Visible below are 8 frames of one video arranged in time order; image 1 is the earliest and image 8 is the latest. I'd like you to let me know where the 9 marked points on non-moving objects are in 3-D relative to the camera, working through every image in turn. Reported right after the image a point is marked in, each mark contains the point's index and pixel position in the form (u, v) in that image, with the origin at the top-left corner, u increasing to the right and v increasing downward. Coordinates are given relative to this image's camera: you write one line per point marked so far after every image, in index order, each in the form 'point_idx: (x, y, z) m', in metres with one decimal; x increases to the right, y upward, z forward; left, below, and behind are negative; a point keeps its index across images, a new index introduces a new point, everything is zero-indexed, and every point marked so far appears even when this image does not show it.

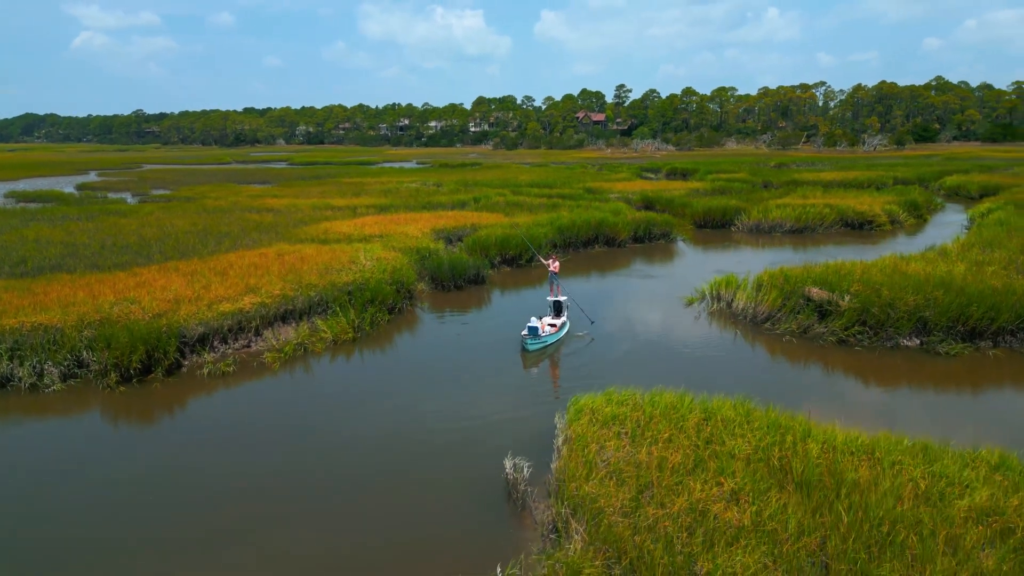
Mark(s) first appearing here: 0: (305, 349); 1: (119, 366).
0: (-4.8, -1.4, +14.1) m
1: (-7.8, -1.6, +11.9) m
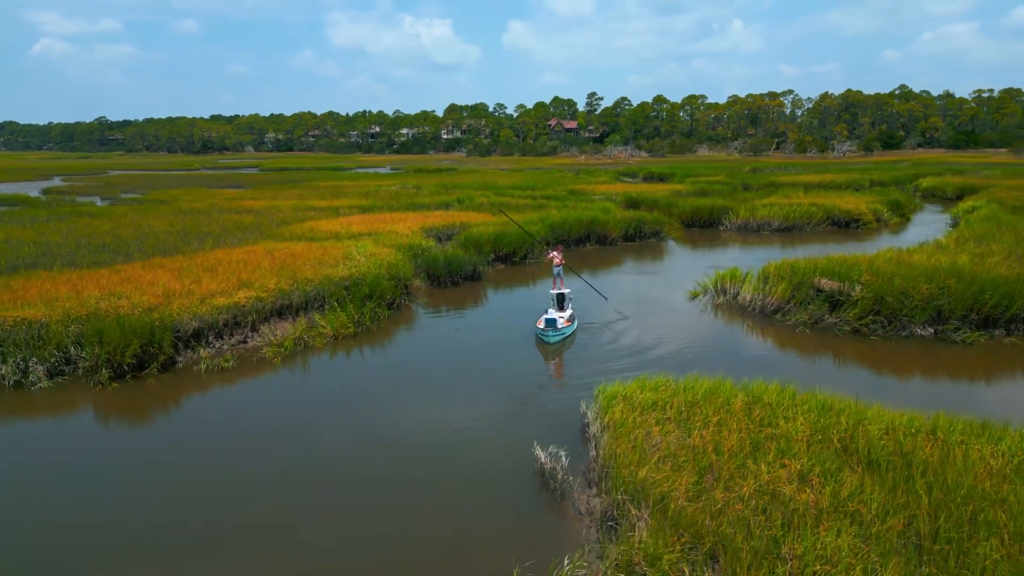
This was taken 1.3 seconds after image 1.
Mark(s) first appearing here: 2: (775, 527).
0: (-4.7, -1.3, +13.6) m
1: (-7.6, -1.4, +11.3) m
2: (+1.8, -1.6, +4.1) m
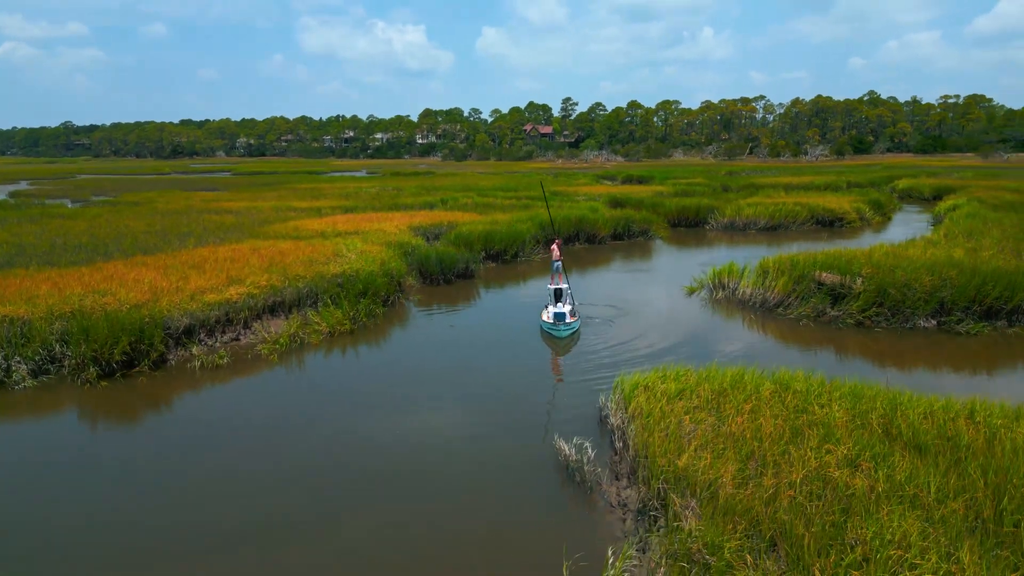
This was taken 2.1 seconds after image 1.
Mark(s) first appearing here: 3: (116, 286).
0: (-4.7, -1.2, +13.2) m
1: (-7.5, -1.3, +10.8) m
2: (+2.1, -1.5, +3.9) m
3: (-9.3, 0.0, +13.9) m
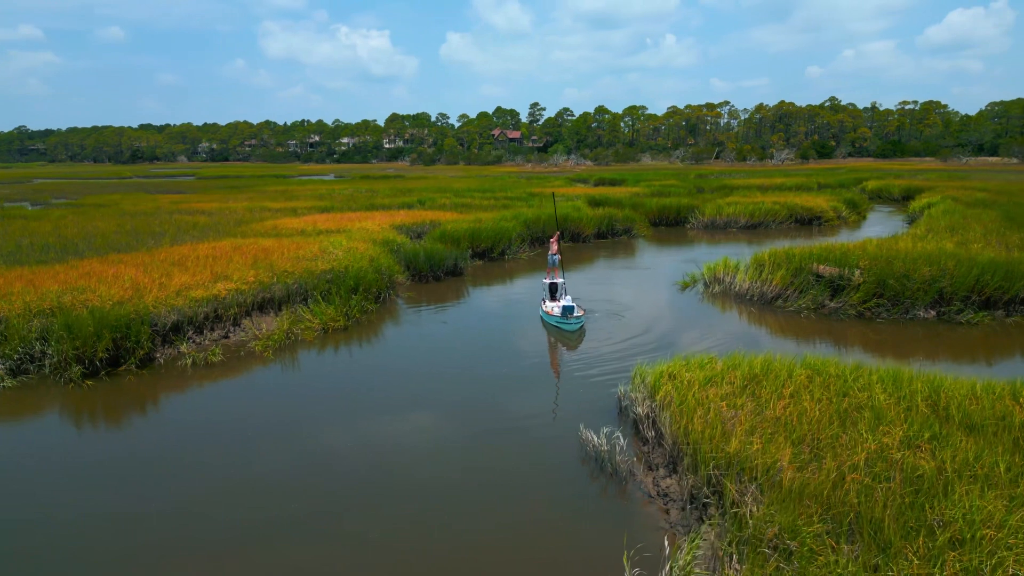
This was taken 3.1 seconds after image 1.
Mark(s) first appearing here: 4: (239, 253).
0: (-4.7, -1.1, +12.8) m
1: (-7.4, -1.2, +10.3) m
2: (+2.5, -1.3, +3.7) m
3: (-9.4, +0.1, +13.3) m
4: (-8.5, +1.1, +18.3) m
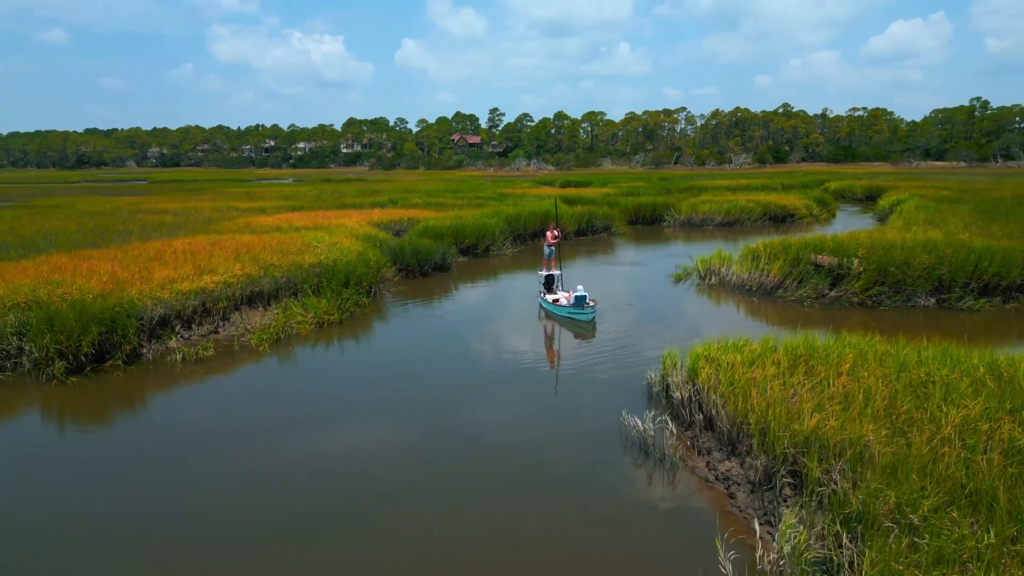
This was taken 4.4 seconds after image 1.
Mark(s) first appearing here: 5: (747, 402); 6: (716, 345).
0: (-4.6, -0.9, +12.2) m
1: (-7.2, -1.1, +9.6) m
2: (+3.0, -1.1, +3.6) m
3: (-9.3, +0.2, +12.5) m
4: (-8.7, +1.2, +17.6) m
5: (+2.1, -1.0, +5.3) m
6: (+2.4, -0.7, +6.9) m
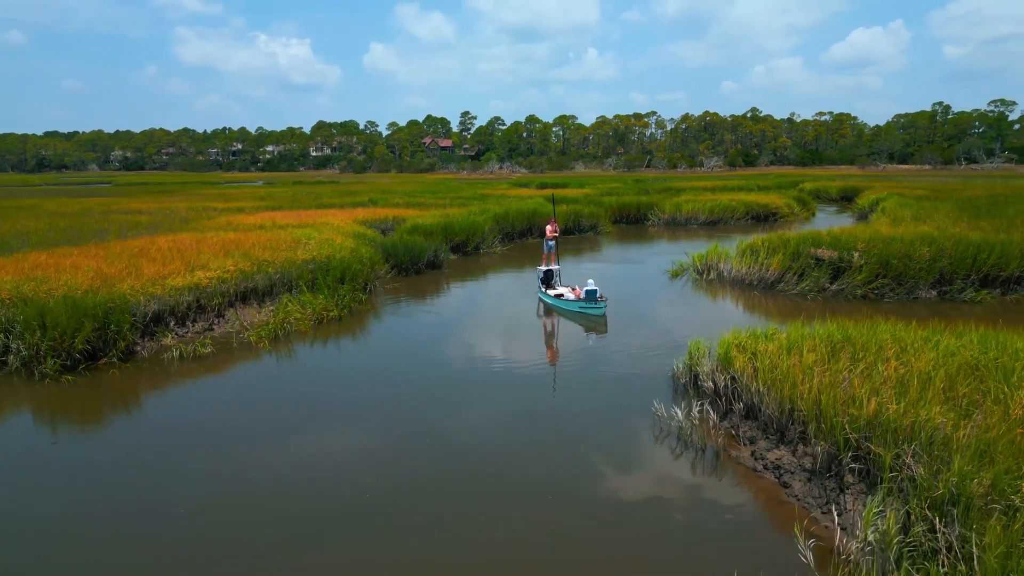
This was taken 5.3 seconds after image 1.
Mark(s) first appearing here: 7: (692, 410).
0: (-4.5, -0.8, +11.9) m
1: (-7.0, -1.0, +9.1) m
2: (+3.4, -0.9, +3.5) m
3: (-9.3, +0.3, +12.0) m
4: (-8.8, +1.2, +17.1) m
5: (+2.4, -0.9, +5.1) m
6: (+2.6, -0.5, +6.8) m
7: (+1.9, -1.3, +6.2) m
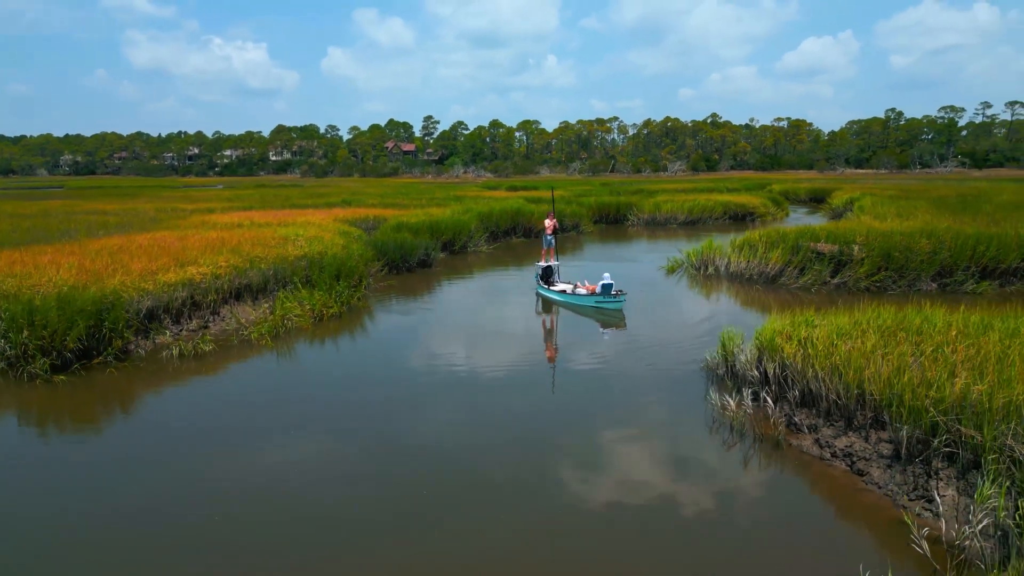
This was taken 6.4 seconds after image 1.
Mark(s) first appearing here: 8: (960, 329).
0: (-4.4, -0.8, +11.4) m
1: (-6.7, -0.9, +8.5) m
2: (+4.0, -0.8, +3.4) m
3: (-9.1, +0.4, +11.3) m
4: (-8.9, +1.3, +16.4) m
5: (+2.9, -0.7, +5.0) m
6: (+3.0, -0.4, +6.7) m
7: (+2.3, -1.1, +6.0) m
8: (+4.0, -0.4, +5.4) m
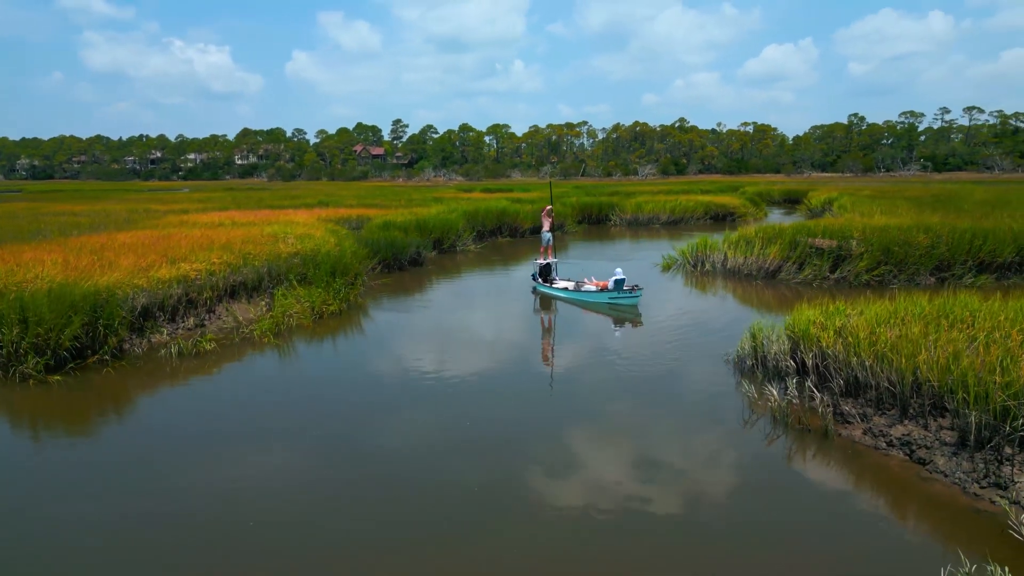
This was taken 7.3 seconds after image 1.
0: (-4.2, -0.7, +11.0) m
1: (-6.5, -0.9, +8.0) m
2: (+4.4, -0.6, +3.4) m
3: (-9.0, +0.4, +10.7) m
4: (-9.0, +1.3, +15.8) m
5: (+3.3, -0.6, +4.9) m
6: (+3.3, -0.3, +6.6) m
7: (+2.6, -1.0, +5.9) m
8: (+4.4, -0.3, +5.3) m
